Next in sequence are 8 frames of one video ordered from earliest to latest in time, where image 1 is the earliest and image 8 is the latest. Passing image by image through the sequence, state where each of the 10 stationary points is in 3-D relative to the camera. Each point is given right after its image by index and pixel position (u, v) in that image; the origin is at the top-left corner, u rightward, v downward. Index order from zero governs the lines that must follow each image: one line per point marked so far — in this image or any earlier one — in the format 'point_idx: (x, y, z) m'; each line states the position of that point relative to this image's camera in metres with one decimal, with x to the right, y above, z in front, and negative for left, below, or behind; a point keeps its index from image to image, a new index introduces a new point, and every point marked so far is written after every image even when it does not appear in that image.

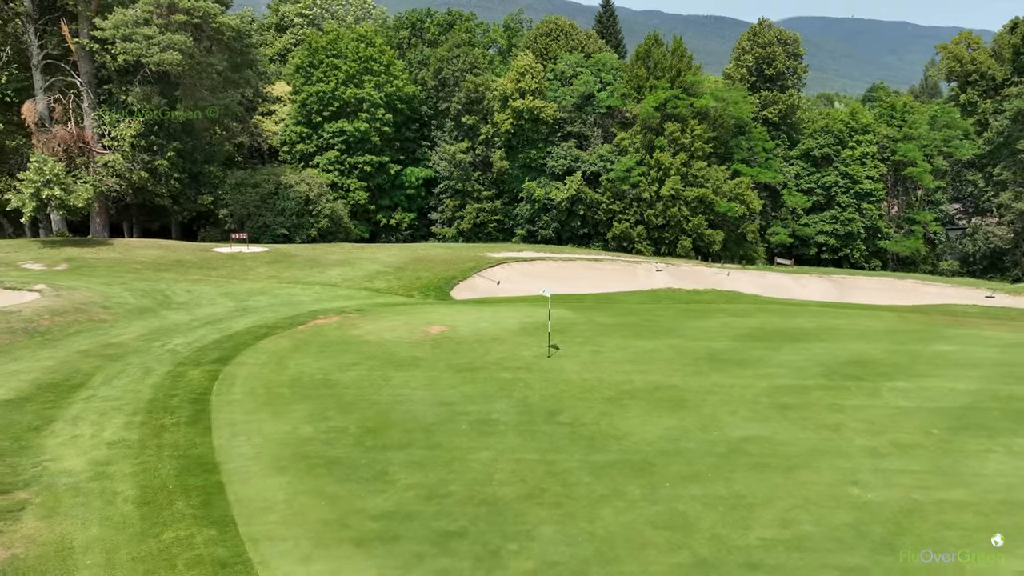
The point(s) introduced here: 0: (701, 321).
0: (+4.9, -0.9, +18.4) m
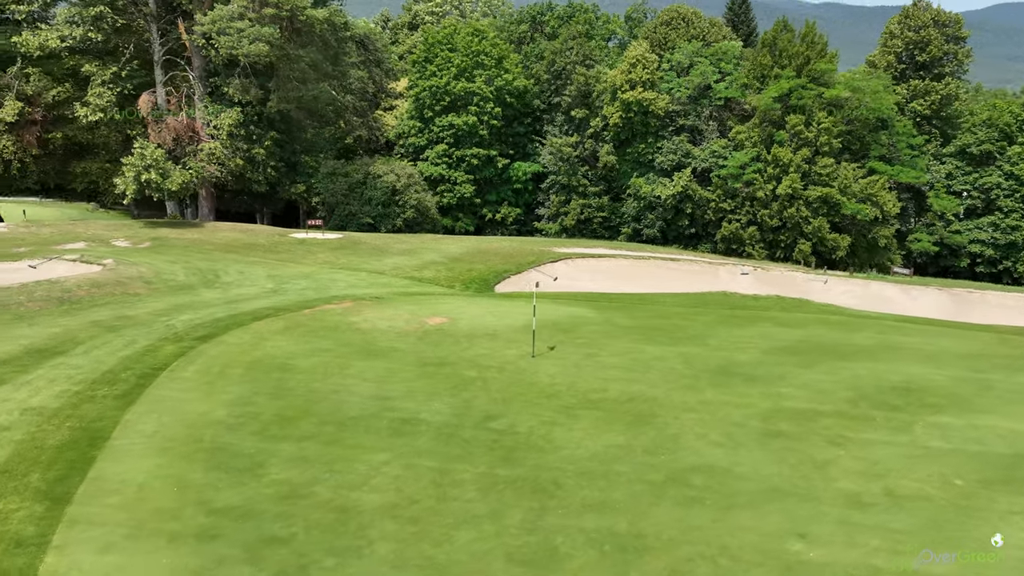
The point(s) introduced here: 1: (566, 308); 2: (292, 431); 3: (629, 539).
0: (+5.1, -0.9, +16.1) m
1: (+1.3, -0.5, +17.7) m
2: (-3.2, -2.1, +10.3) m
3: (+1.3, -2.8, +7.9) m
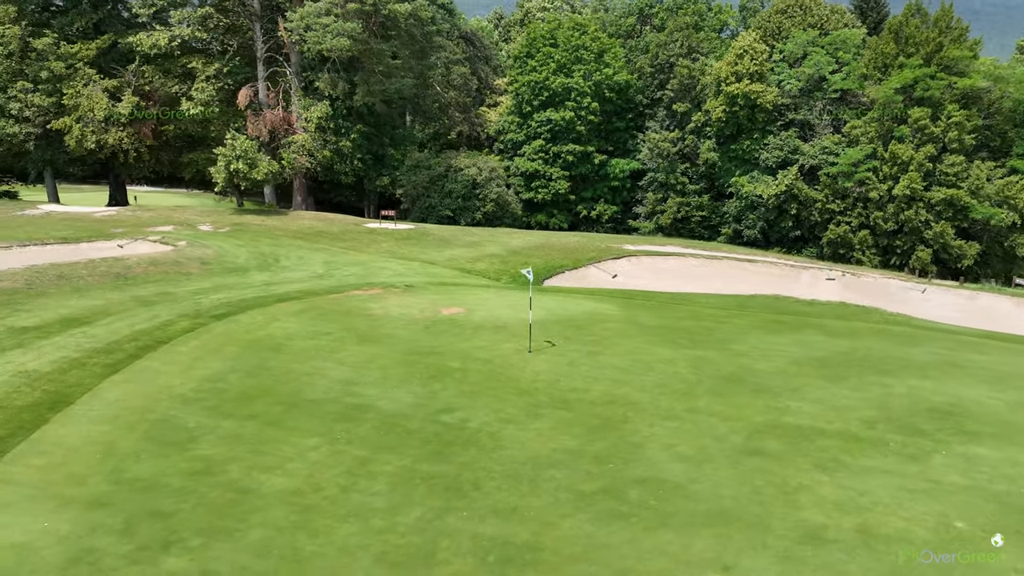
0: (+5.3, -1.0, +14.6) m
1: (+1.9, -0.4, +16.7) m
2: (-3.9, -1.7, +10.3) m
3: (+0.1, -2.7, +7.1) m
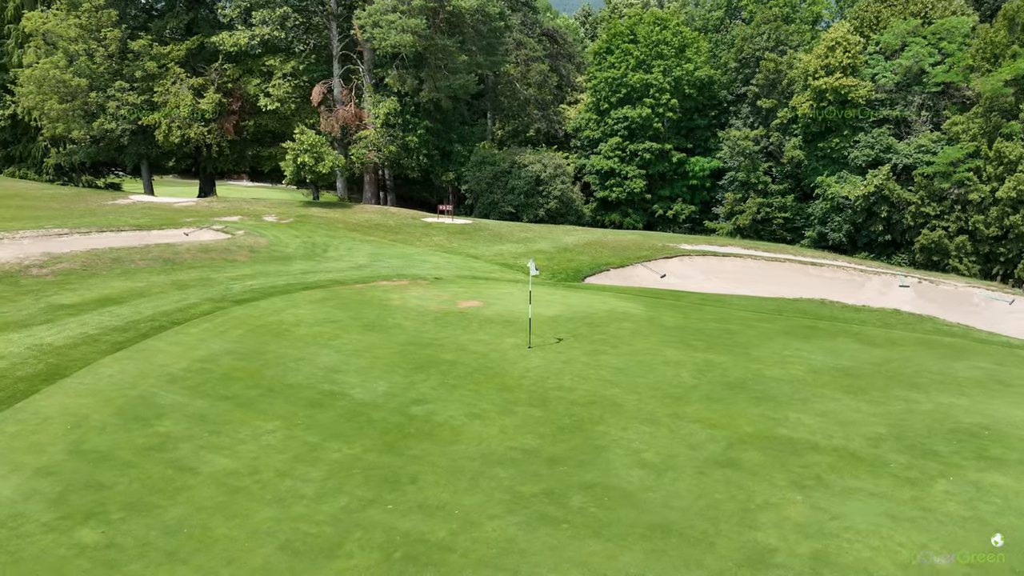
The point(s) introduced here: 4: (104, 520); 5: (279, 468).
0: (+5.4, -1.0, +13.5) m
1: (+2.4, -0.3, +16.1) m
2: (-4.3, -1.5, +10.5) m
3: (-0.8, -2.5, +6.8) m
4: (-4.1, -2.3, +7.1) m
5: (-2.7, -2.1, +8.3) m
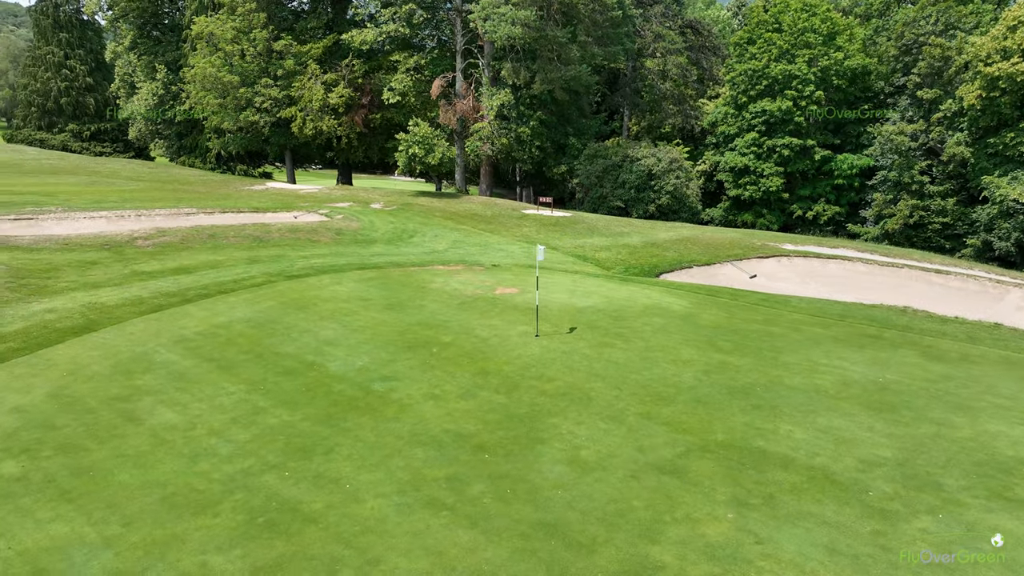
0: (+5.5, -1.0, +11.8) m
1: (+3.2, -0.2, +15.0) m
2: (-4.6, -1.0, +11.0) m
3: (-2.1, -2.2, +6.7) m
4: (-5.1, -1.8, +7.6) m
5: (-3.6, -1.7, +8.5) m
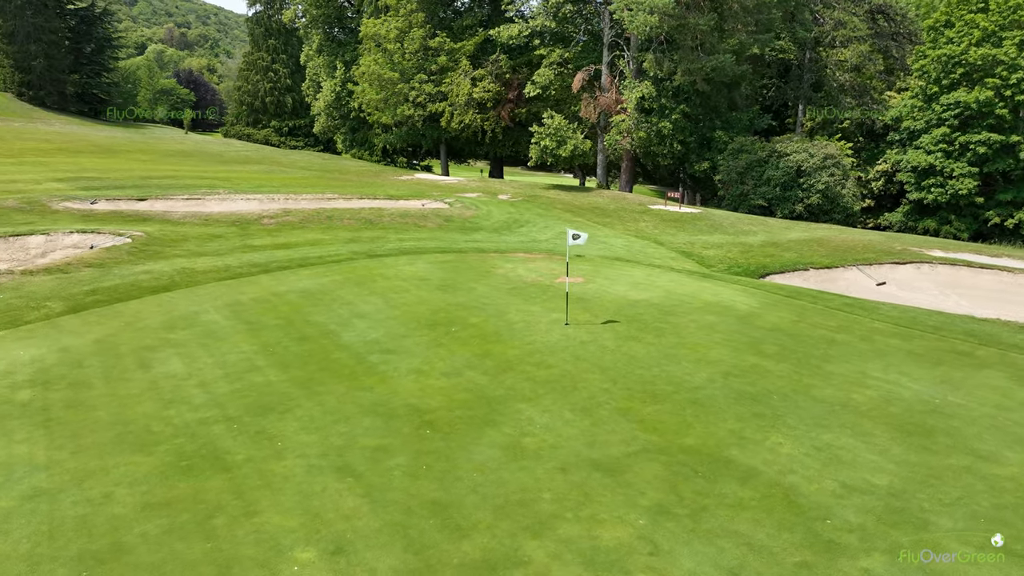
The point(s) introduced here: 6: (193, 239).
0: (+5.7, -1.1, +10.1) m
1: (+4.3, -0.2, +13.7) m
2: (-4.3, -0.5, +11.8) m
3: (-3.0, -1.8, +7.0) m
4: (-5.7, -1.2, +8.7) m
5: (-4.0, -1.2, +9.2) m
6: (-8.4, +1.3, +18.8) m
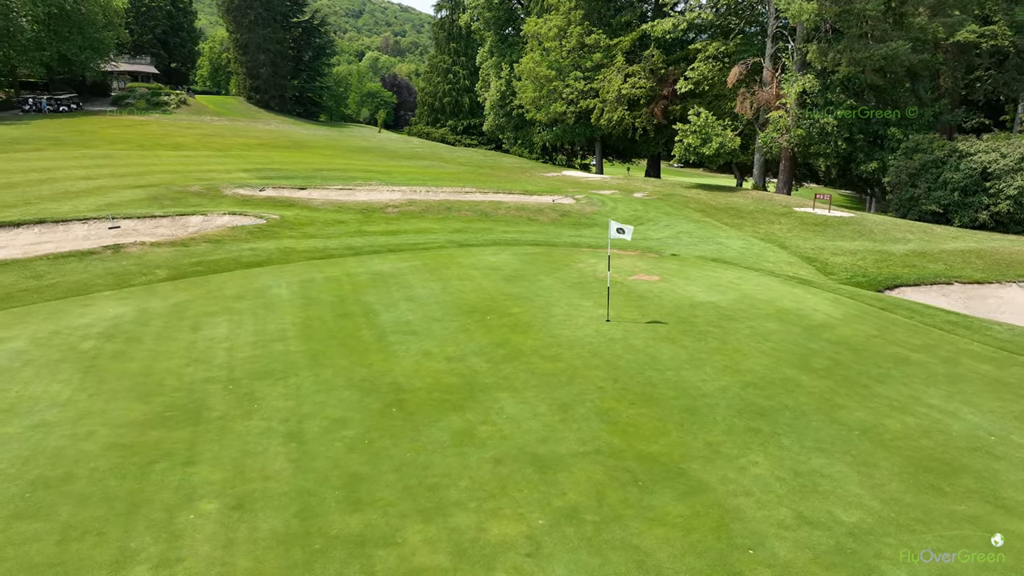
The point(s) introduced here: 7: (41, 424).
0: (+5.7, -1.3, +8.4) m
1: (+5.3, -0.3, +12.3) m
2: (-3.5, -0.1, +12.7) m
3: (-3.5, -1.4, +7.6) m
4: (-5.7, -0.7, +10.0) m
5: (-3.9, -0.8, +10.0) m
6: (-5.6, +1.9, +20.4) m
7: (-5.0, -1.4, +7.5) m
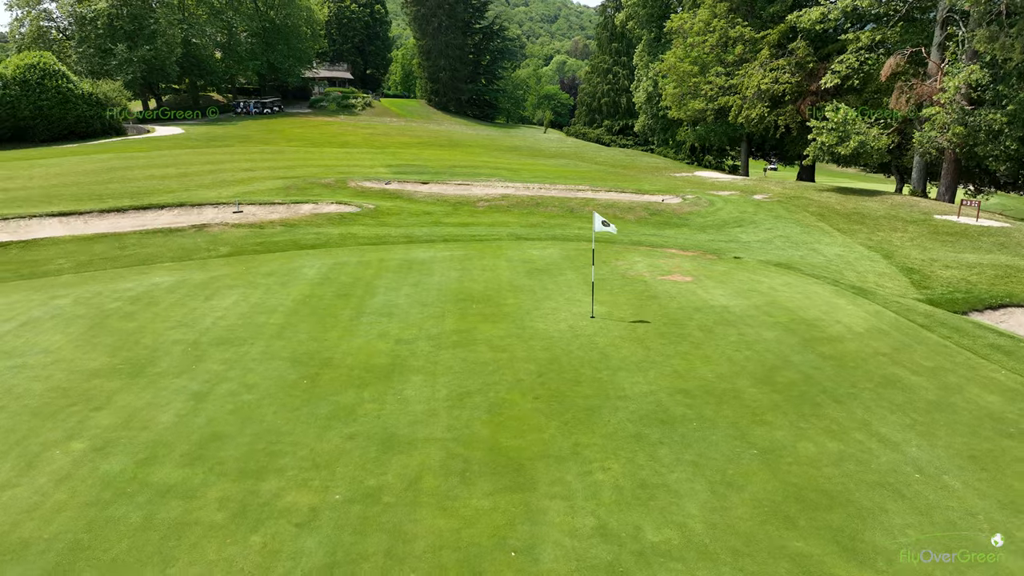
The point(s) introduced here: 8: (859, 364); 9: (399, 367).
0: (+4.5, -1.4, +7.0) m
1: (+5.2, -0.4, +10.9) m
2: (-3.3, +0.3, +13.4) m
3: (-4.6, -1.0, +8.5) m
4: (-6.1, -0.2, +11.3) m
5: (-4.4, -0.4, +10.8) m
6: (-3.3, +2.2, +21.4) m
7: (-6.0, -0.9, +8.7) m
8: (+4.4, -0.9, +8.8) m
9: (-1.3, -1.0, +8.7) m
